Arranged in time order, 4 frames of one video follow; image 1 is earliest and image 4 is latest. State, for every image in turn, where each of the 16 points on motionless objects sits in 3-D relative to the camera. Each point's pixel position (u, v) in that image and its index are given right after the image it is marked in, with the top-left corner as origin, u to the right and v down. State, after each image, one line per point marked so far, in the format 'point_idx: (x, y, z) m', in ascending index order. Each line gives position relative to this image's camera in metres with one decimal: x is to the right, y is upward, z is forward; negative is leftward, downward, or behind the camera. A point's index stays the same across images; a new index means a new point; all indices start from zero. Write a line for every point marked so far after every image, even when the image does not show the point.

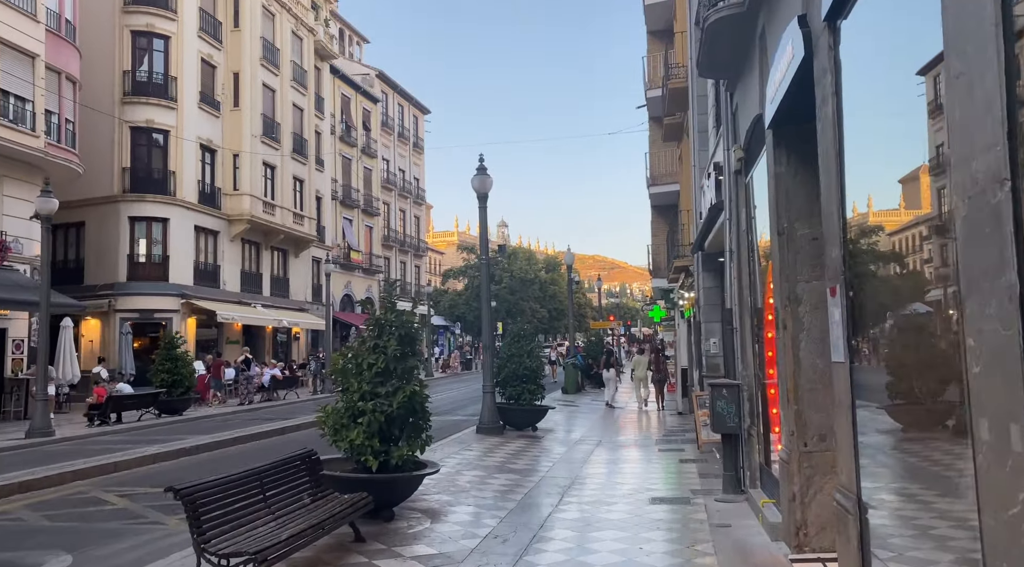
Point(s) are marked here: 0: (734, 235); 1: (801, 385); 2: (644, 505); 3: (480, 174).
0: (+2.5, +0.6, +9.4) m
1: (+2.2, -0.8, +6.5) m
2: (+1.4, -2.4, +8.8) m
3: (-0.6, +2.0, +15.3) m
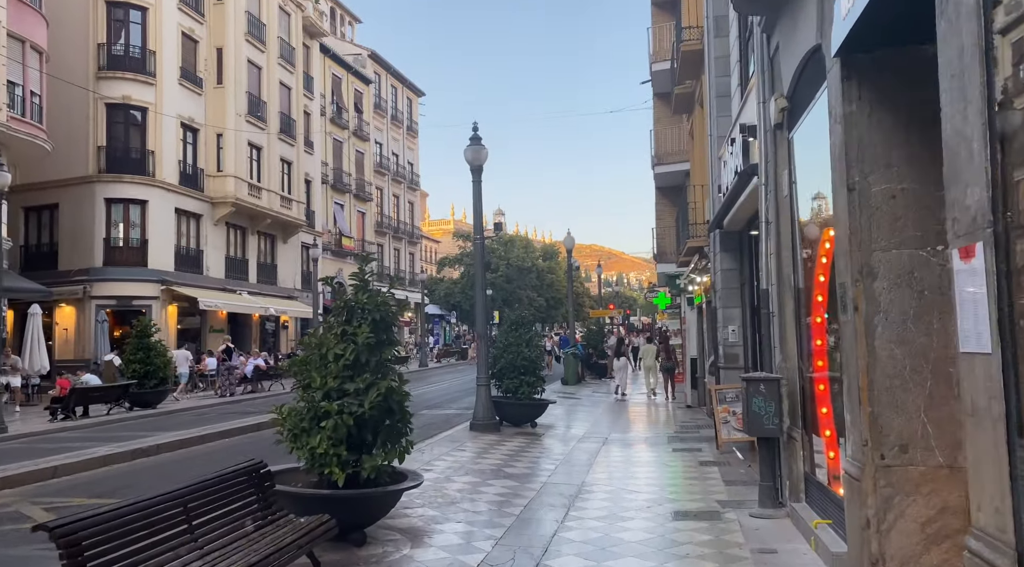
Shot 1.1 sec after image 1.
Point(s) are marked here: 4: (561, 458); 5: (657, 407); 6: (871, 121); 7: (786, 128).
0: (+2.5, +0.8, +8.0) m
1: (+2.2, -0.6, +5.1) m
2: (+1.4, -2.1, +7.4) m
3: (-0.6, +2.3, +13.8) m
4: (+0.7, -2.4, +11.4) m
5: (+3.4, -2.9, +19.5) m
6: (+2.3, +1.0, +5.2) m
7: (+2.5, +1.4, +7.4) m
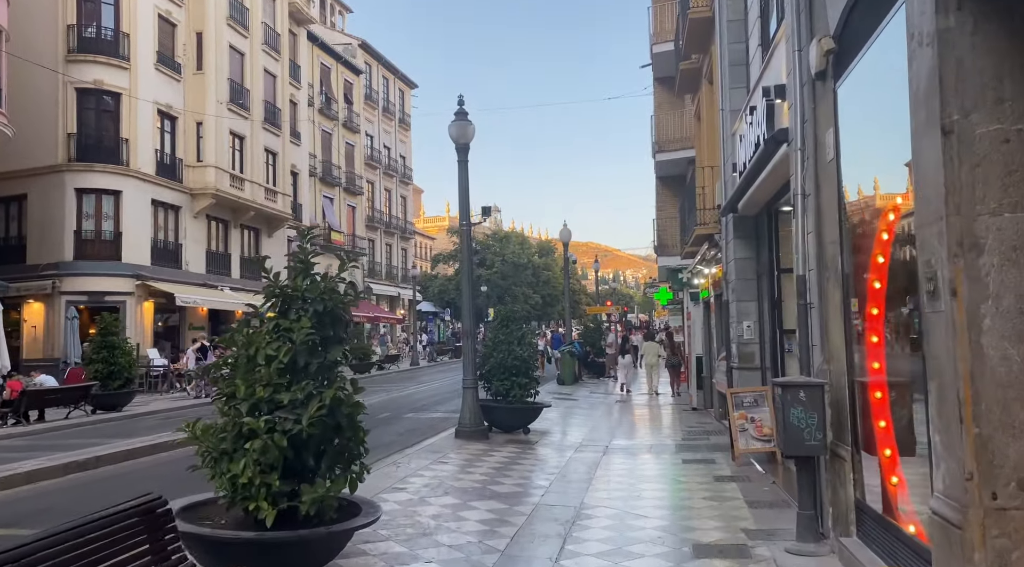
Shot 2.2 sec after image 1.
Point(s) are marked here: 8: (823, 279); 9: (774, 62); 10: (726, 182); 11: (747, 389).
0: (+2.4, +0.9, +6.7) m
1: (+2.1, -0.5, +3.7) m
2: (+1.3, -2.0, +6.1) m
3: (-0.8, +2.5, +12.5) m
4: (+0.5, -2.3, +10.0) m
5: (+3.3, -2.7, +18.1) m
6: (+2.1, +1.1, +3.8) m
7: (+2.3, +1.5, +6.1) m
8: (+2.4, 0.0, +6.4) m
9: (+2.6, +2.2, +8.3) m
10: (+3.1, +1.5, +12.1) m
11: (+2.9, -1.3, +10.1) m
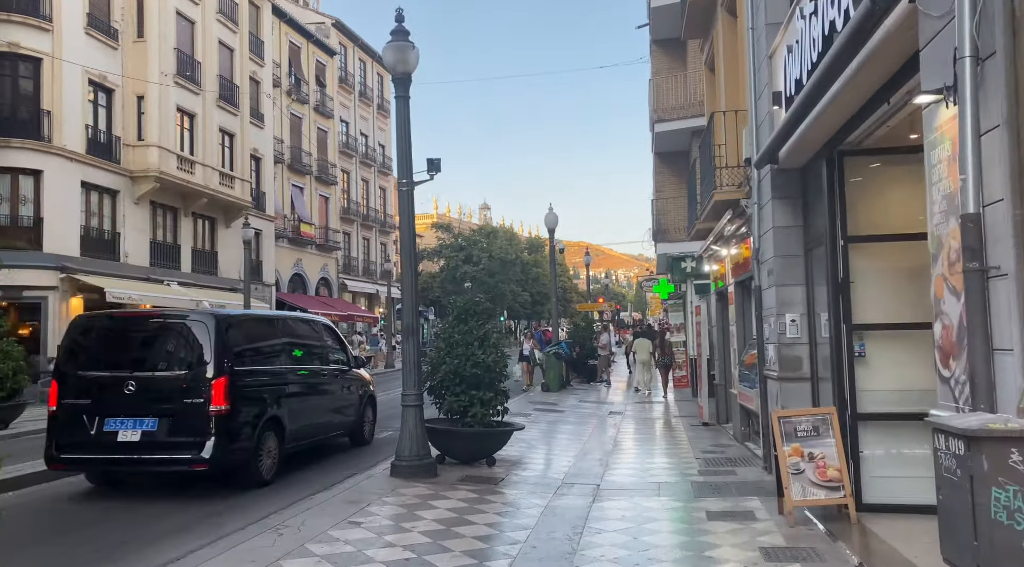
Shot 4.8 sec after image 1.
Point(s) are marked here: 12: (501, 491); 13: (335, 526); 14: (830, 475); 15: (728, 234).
0: (+2.0, +1.1, +3.4) m
1: (+1.7, -0.3, +0.5) m
2: (+0.8, -1.8, +2.8) m
3: (-1.3, +2.7, +9.2) m
4: (+0.1, -2.1, +6.8) m
5: (+2.7, -2.5, +14.9) m
6: (+1.7, +1.4, +0.6) m
7: (+1.9, +1.7, +2.8) m
8: (+2.0, +0.3, +3.2) m
9: (+2.2, +2.4, +5.1) m
10: (+2.7, +1.7, +8.8) m
11: (+2.4, -1.1, +6.9) m
12: (-0.1, -2.2, +8.6) m
13: (-1.5, -2.0, +6.8) m
14: (+2.6, -1.6, +6.8) m
15: (+2.9, +0.7, +11.0) m
